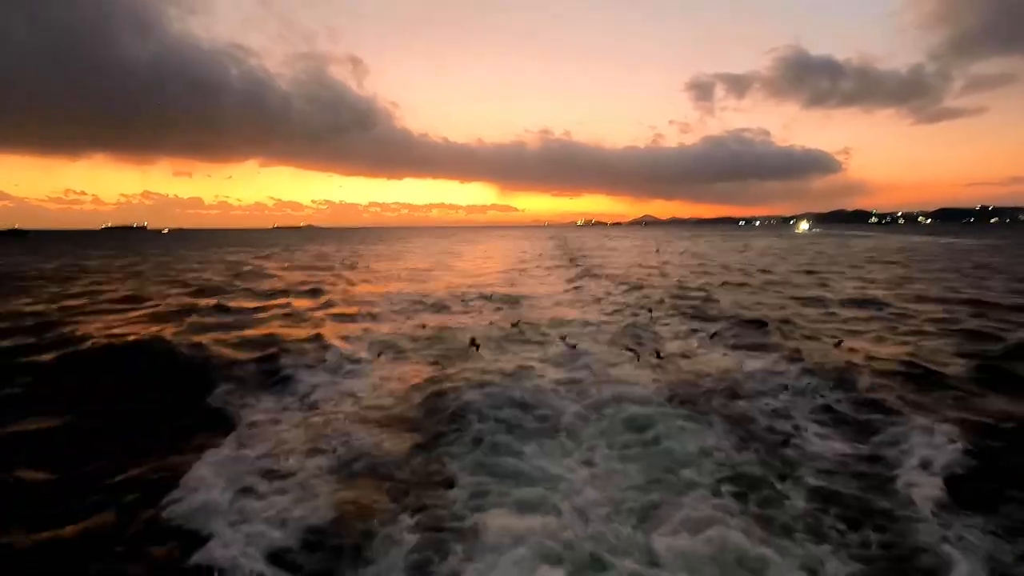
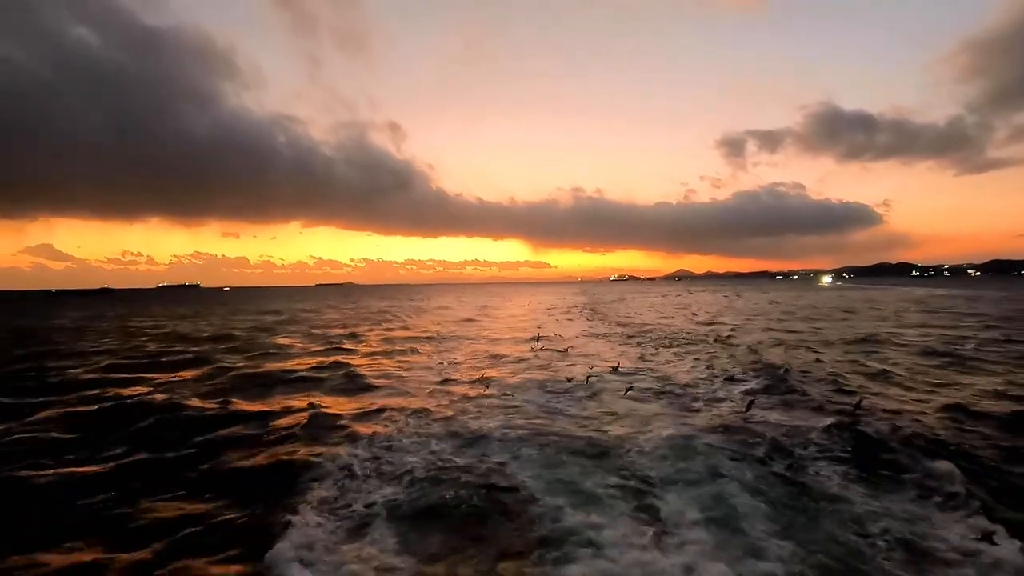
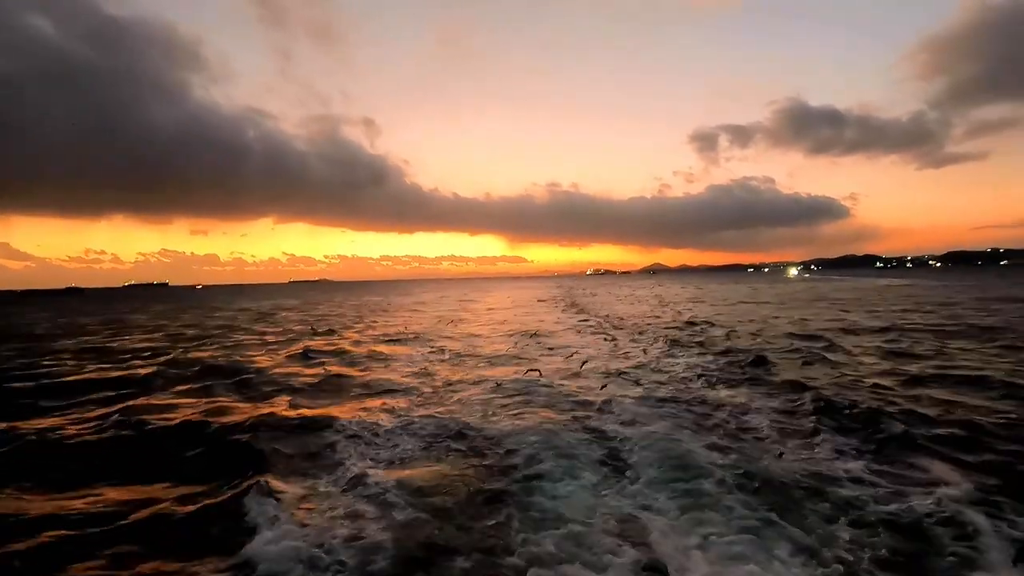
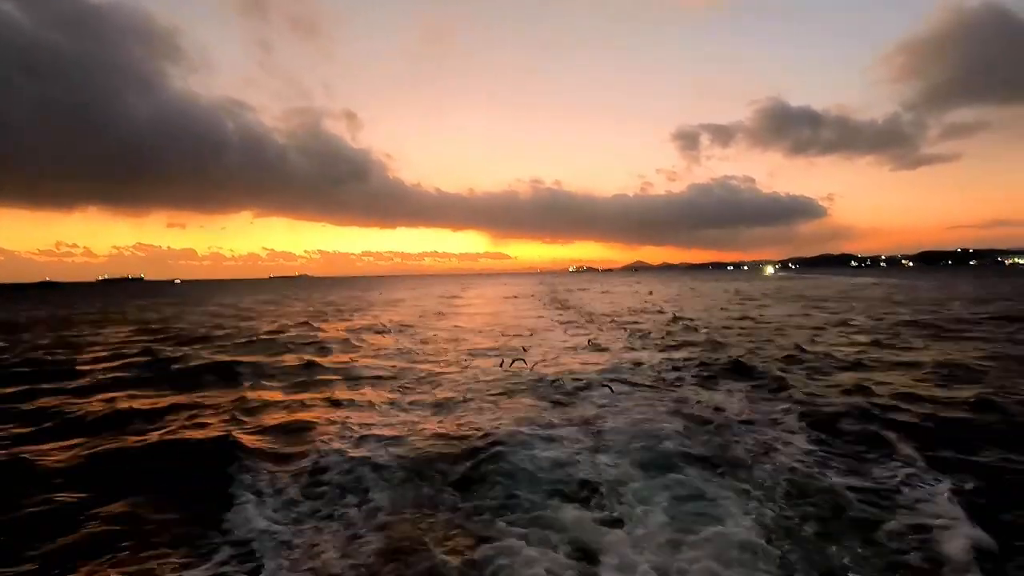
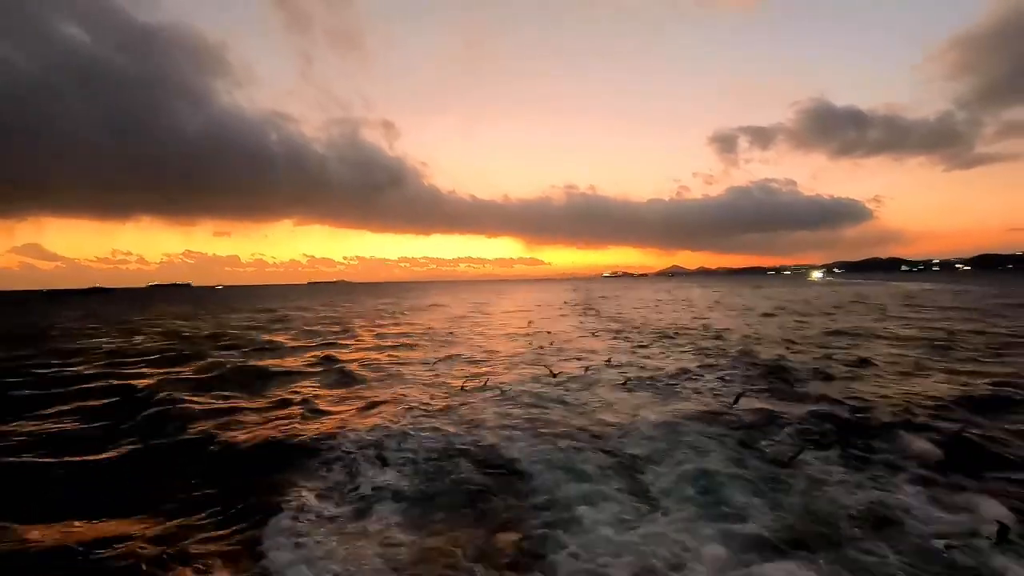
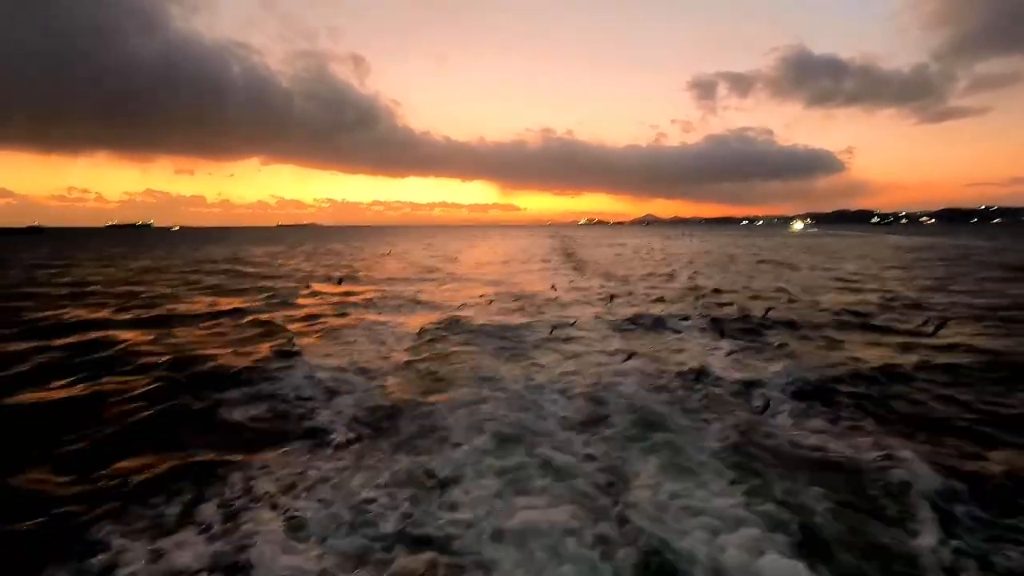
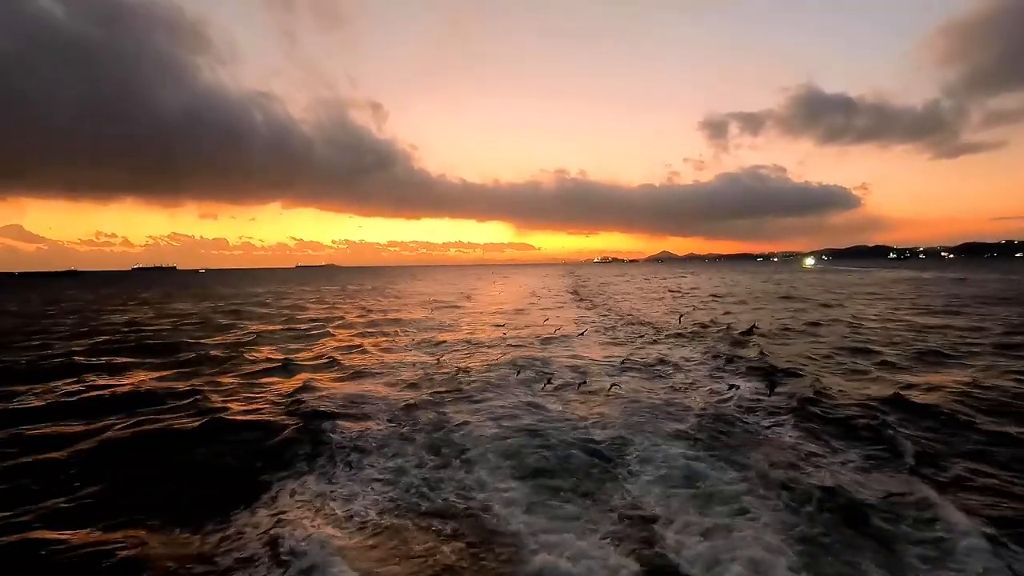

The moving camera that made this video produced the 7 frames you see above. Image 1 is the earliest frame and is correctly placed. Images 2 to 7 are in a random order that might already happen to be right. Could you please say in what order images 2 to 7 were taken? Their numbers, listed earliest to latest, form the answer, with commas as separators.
6, 7, 2, 5, 3, 4
